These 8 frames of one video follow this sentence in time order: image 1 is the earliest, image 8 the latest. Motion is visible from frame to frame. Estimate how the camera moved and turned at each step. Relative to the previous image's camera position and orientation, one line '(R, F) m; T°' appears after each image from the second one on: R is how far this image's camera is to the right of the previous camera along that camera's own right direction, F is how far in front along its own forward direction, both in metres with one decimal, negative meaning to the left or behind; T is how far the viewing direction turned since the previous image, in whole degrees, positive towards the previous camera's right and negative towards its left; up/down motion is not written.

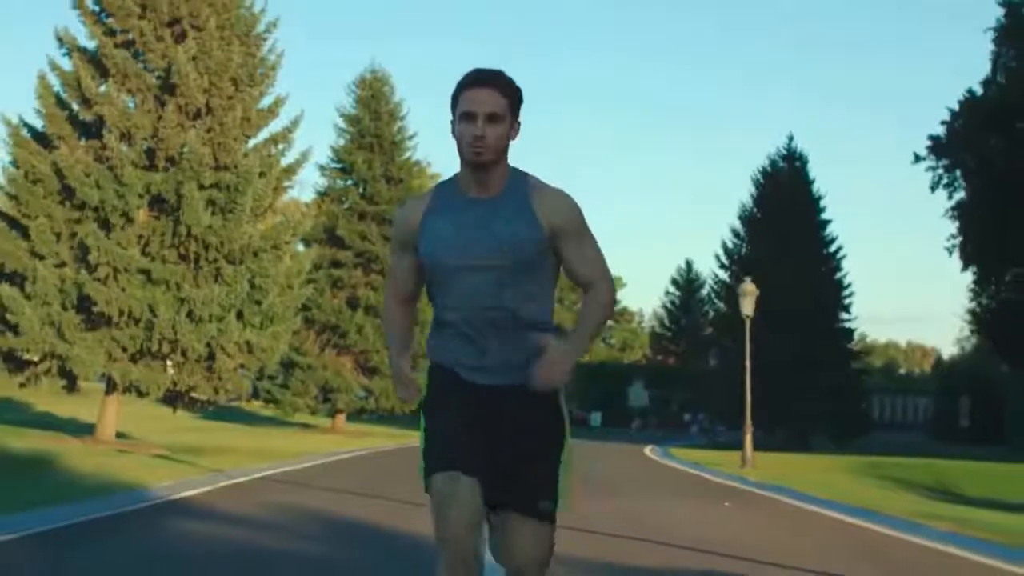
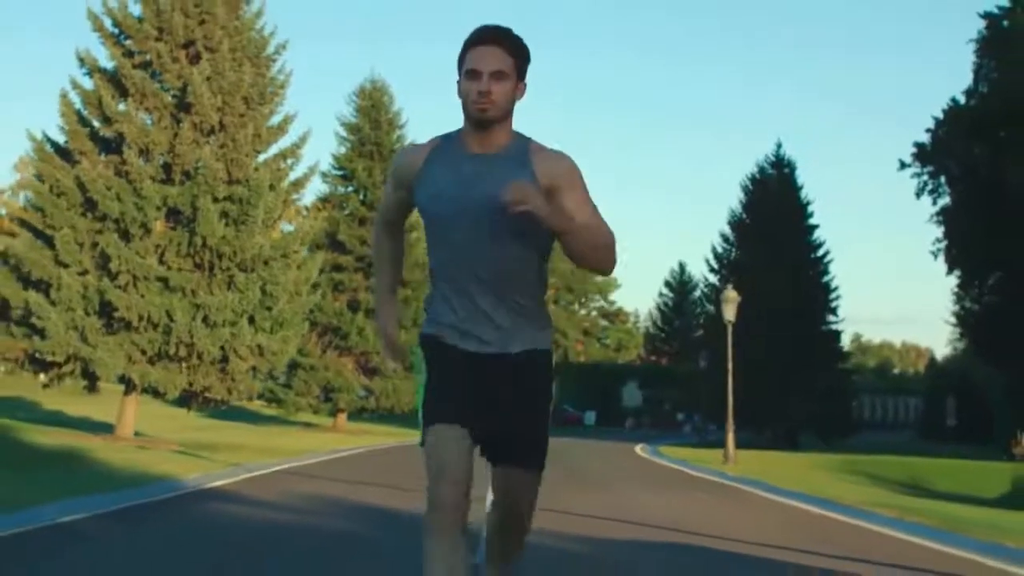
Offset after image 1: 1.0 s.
(0.0, -1.9) m; 0°
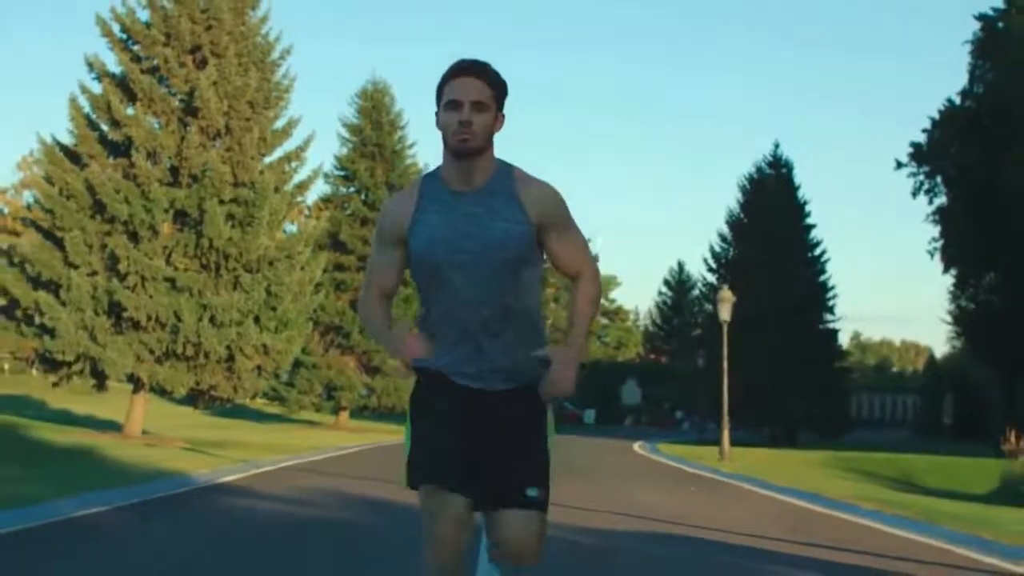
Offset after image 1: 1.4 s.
(0.0, -0.7) m; 0°
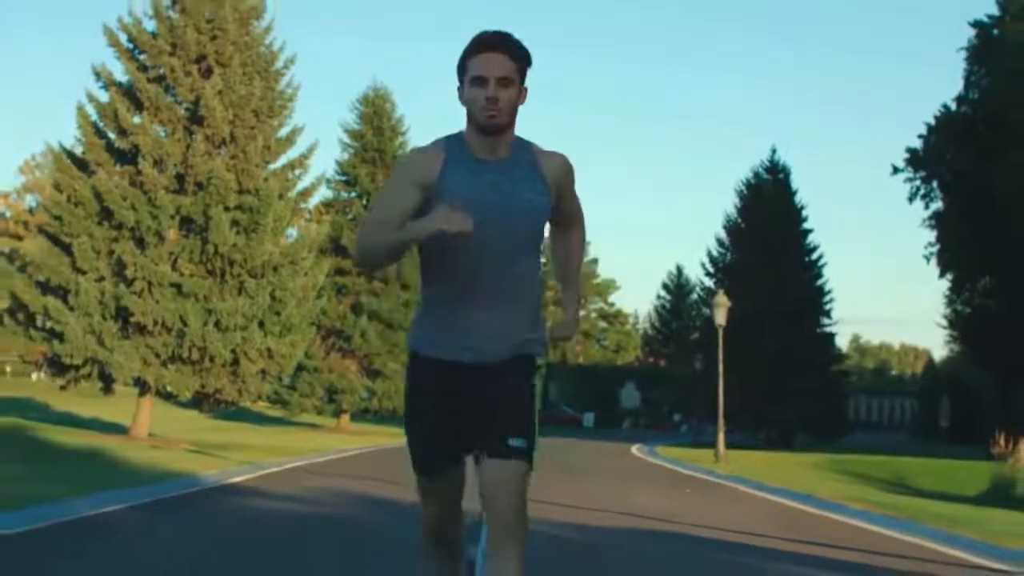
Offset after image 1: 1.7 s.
(0.0, -0.6) m; 0°
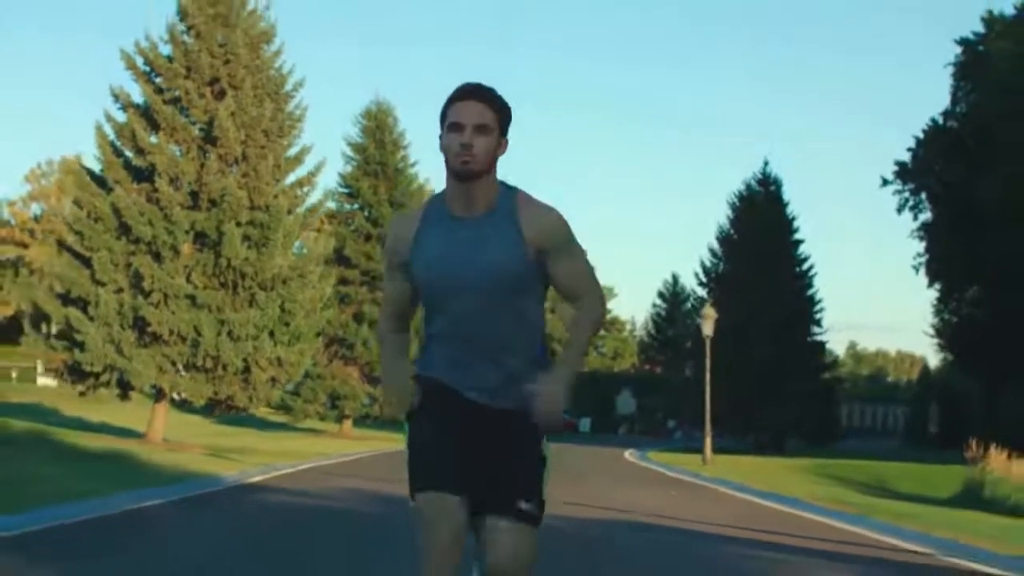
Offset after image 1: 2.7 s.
(0.0, -1.7) m; 0°
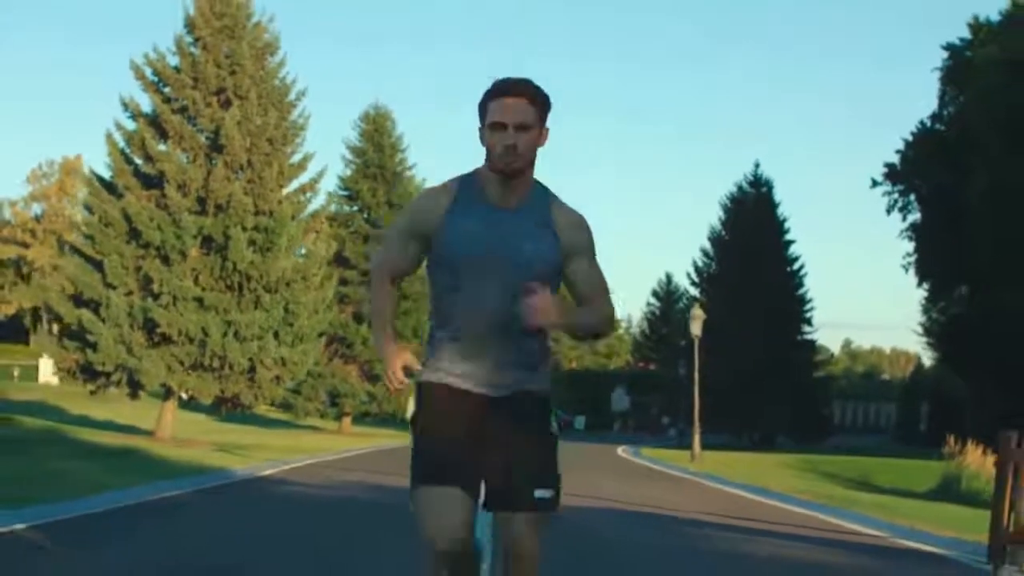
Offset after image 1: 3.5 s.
(0.0, -1.4) m; 0°
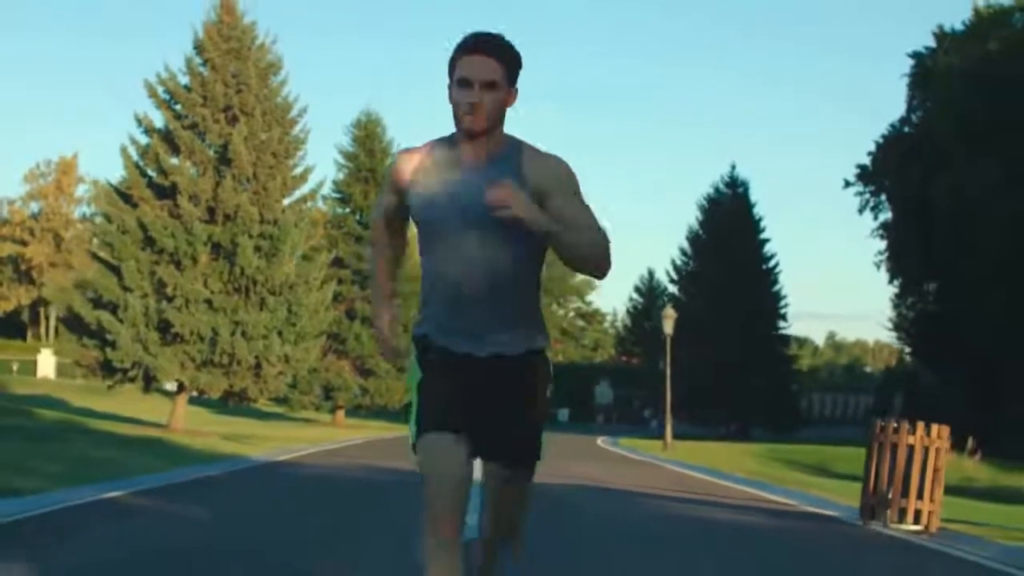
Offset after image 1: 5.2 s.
(0.0, -3.1) m; +1°
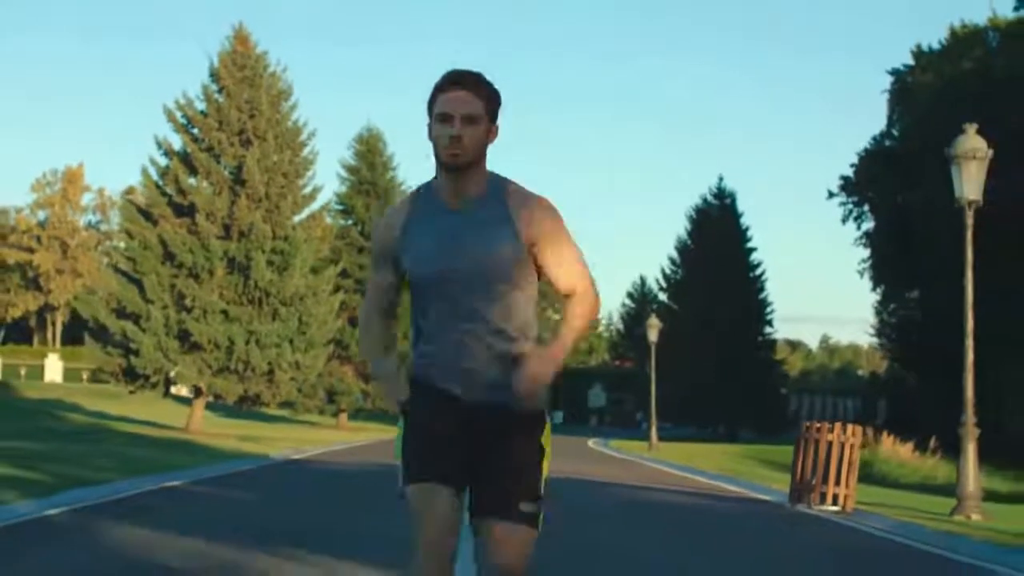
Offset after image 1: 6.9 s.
(0.0, -2.9) m; 0°
